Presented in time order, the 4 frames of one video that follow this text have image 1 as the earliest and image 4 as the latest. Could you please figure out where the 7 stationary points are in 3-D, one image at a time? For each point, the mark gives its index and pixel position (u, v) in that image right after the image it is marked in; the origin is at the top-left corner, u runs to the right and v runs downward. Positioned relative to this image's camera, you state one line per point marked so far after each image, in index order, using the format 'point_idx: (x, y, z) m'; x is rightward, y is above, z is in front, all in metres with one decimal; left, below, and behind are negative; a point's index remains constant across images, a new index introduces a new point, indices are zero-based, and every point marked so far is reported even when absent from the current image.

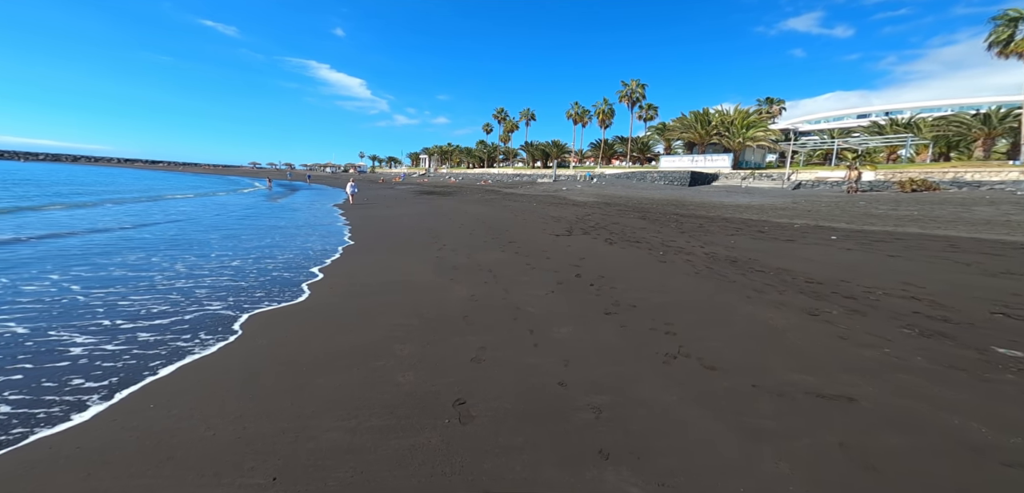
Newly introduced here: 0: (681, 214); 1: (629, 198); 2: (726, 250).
0: (+4.8, +0.9, +12.8) m
1: (+4.9, +2.0, +19.0) m
2: (+3.4, -0.1, +7.3) m
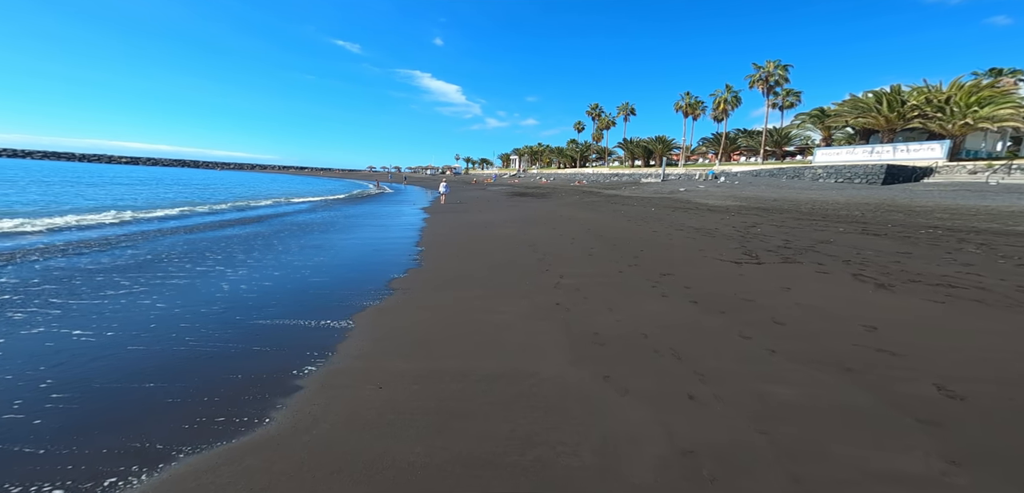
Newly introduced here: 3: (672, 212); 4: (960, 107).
0: (+7.4, +0.4, +7.9) m
1: (+8.7, +1.4, +13.9) m
2: (+5.1, -0.6, +2.7) m
3: (+6.0, +1.3, +17.0) m
4: (+15.5, +5.0, +15.9) m
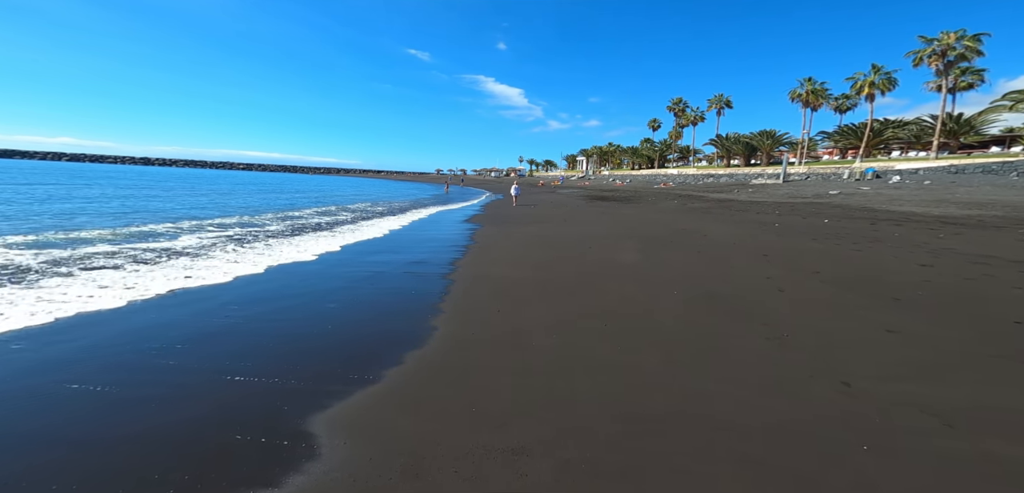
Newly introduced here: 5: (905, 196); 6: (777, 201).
0: (+9.2, -0.3, +2.2) m
1: (+11.3, +0.6, +8.1) m
2: (+6.3, -1.1, -2.6) m
3: (+9.0, +0.6, +11.5) m
4: (+18.3, +4.1, +9.2) m
5: (+13.2, +1.8, +15.2) m
6: (+11.5, +2.0, +19.5) m
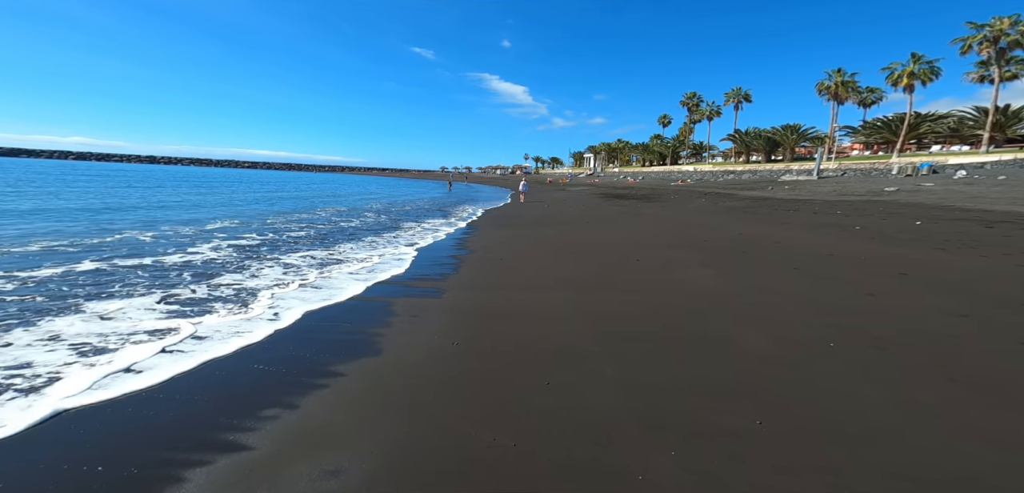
0: (+10.1, -0.5, +0.4) m
1: (+12.2, +0.5, +6.2) m
2: (+7.1, -1.3, -4.5) m
3: (+9.9, +0.4, +9.6) m
4: (+19.2, +3.9, +7.3) m
5: (+14.1, +1.6, +13.4) m
6: (+12.4, +1.8, +17.7) m
